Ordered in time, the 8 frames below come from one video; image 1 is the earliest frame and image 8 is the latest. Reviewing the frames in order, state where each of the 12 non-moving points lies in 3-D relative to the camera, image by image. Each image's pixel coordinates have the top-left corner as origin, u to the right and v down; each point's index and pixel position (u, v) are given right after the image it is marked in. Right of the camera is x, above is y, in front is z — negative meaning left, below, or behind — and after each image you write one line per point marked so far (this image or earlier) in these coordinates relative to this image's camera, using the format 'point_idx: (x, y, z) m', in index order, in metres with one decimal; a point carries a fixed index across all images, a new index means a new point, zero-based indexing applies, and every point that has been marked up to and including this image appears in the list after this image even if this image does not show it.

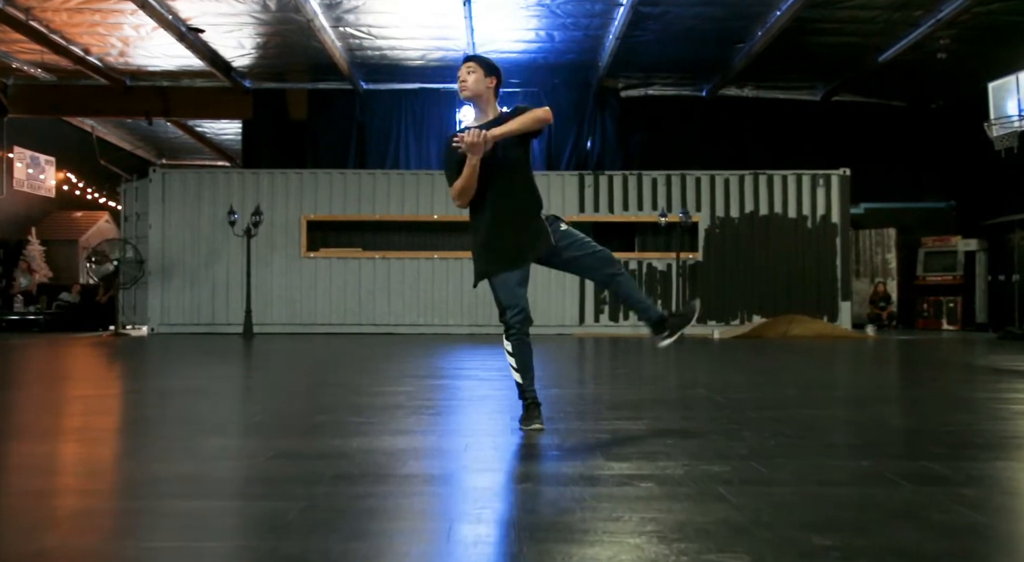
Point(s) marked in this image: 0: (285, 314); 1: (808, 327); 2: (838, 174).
0: (-3.4, -0.5, +11.3) m
1: (+4.2, -0.6, +10.7) m
2: (+5.0, +1.6, +11.5) m
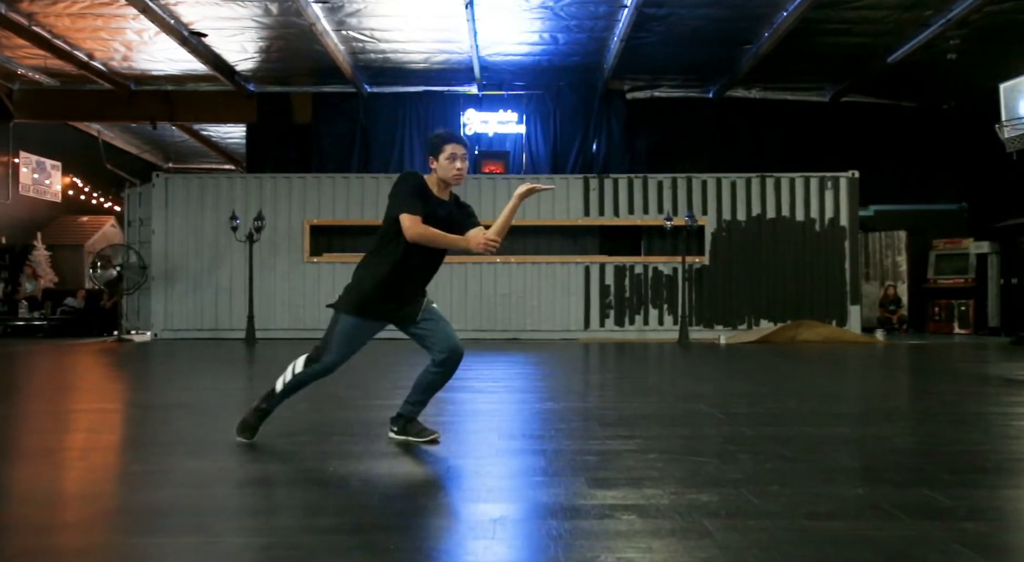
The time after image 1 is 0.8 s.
0: (-3.3, -0.6, +11.3) m
1: (+4.2, -0.7, +10.6) m
2: (+5.0, +1.6, +11.4) m
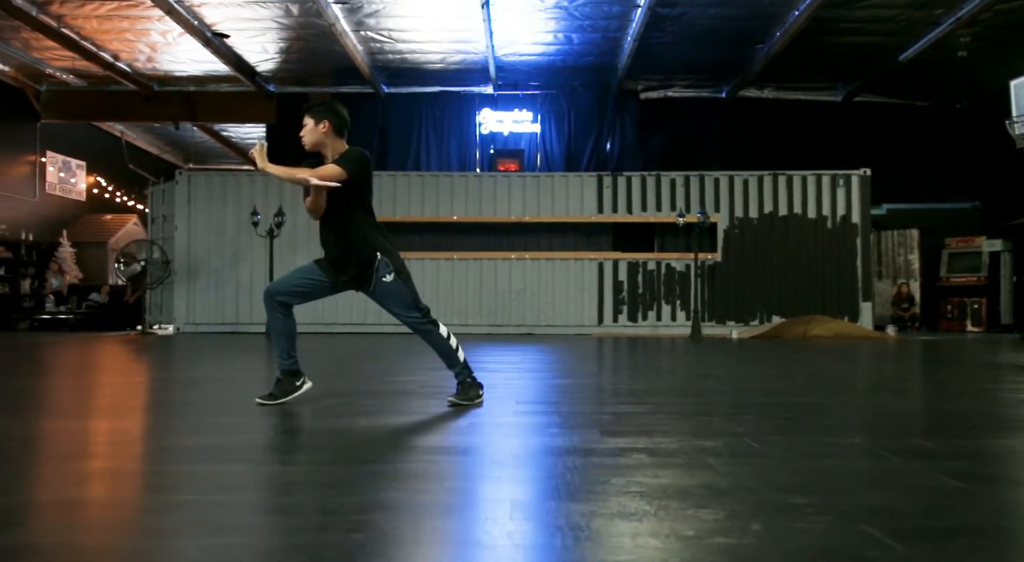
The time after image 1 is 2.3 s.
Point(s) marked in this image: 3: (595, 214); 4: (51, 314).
0: (-3.1, -0.5, +11.5) m
1: (+4.5, -0.6, +10.7) m
2: (+5.3, +1.6, +11.5) m
3: (+1.3, +1.0, +11.6) m
4: (-7.7, -0.5, +12.6) m
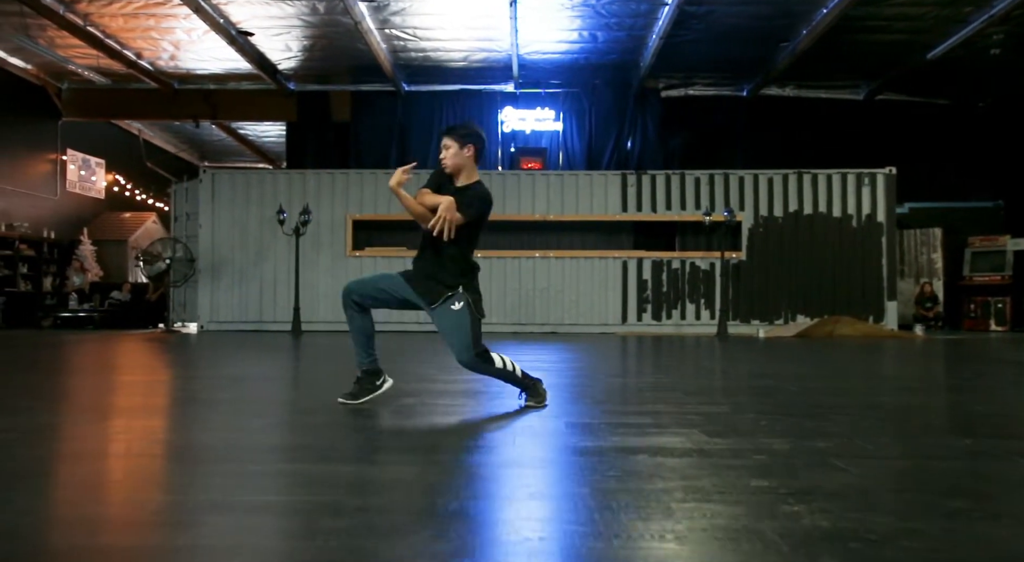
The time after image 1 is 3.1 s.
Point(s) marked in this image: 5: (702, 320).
0: (-2.8, -0.5, +11.5) m
1: (+4.8, -0.6, +10.6) m
2: (+5.6, +1.6, +11.4) m
3: (+1.6, +1.1, +11.6) m
4: (-7.3, -0.5, +12.6) m
5: (+2.9, -0.6, +11.5) m
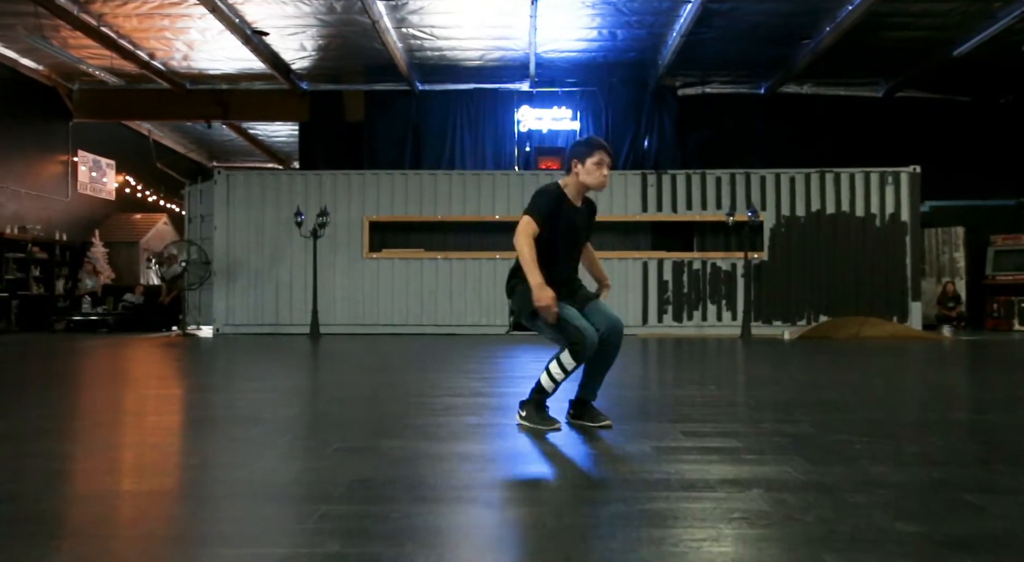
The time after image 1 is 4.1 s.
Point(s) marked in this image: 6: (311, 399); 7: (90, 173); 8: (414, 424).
0: (-2.5, -0.5, +11.4) m
1: (+5.1, -0.6, +10.5) m
2: (+5.9, +1.6, +11.3) m
3: (+1.9, +1.0, +11.5) m
4: (-7.0, -0.6, +12.5) m
5: (+3.2, -0.6, +11.4) m
6: (-1.3, -0.8, +5.0) m
7: (-8.3, +2.1, +14.9) m
8: (-0.4, -0.7, +3.4) m
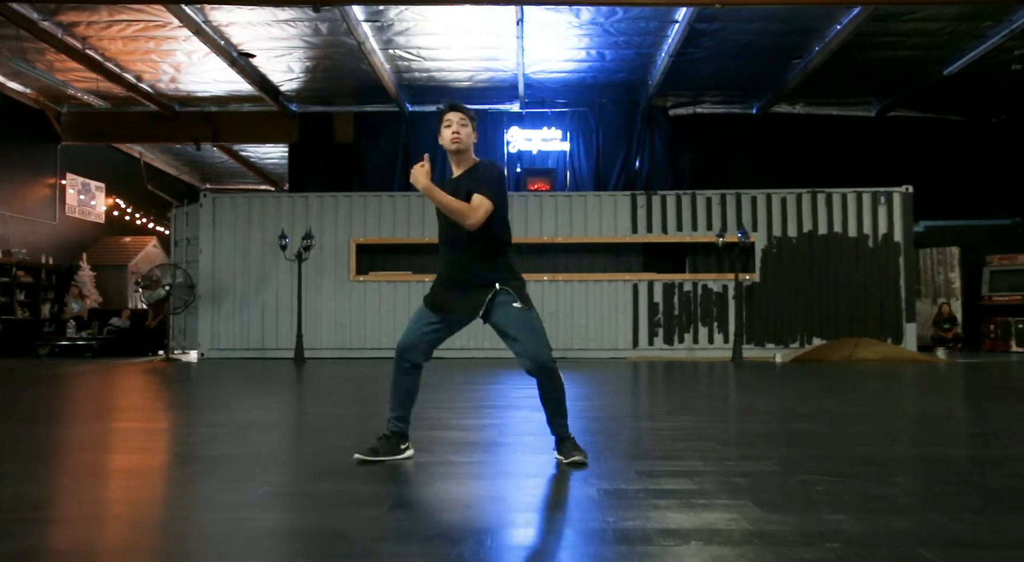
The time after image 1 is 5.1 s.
0: (-2.6, -0.9, +11.2) m
1: (+4.9, -0.9, +10.3) m
2: (+5.7, +1.3, +11.2) m
3: (+1.7, +0.7, +11.3) m
4: (-7.2, -0.9, +12.3) m
5: (+3.0, -0.9, +11.2) m
6: (-1.5, -1.0, +4.9) m
7: (-8.5, +1.7, +14.8) m
8: (-0.6, -0.8, +3.3) m
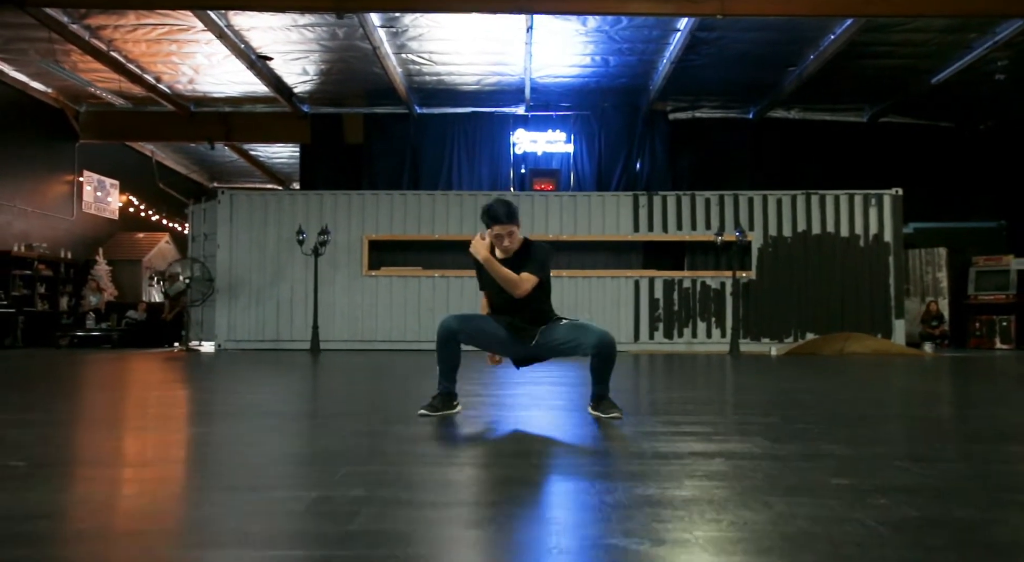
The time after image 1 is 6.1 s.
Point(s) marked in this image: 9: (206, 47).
0: (-2.5, -0.8, +11.7) m
1: (+5.0, -0.9, +10.8) m
2: (+5.8, +1.3, +11.7) m
3: (+1.9, +0.8, +11.8) m
4: (-7.1, -0.8, +12.7) m
5: (+3.1, -0.9, +11.7) m
6: (-1.4, -0.9, +5.3) m
7: (-8.4, +1.8, +15.2) m
8: (-0.4, -0.7, +3.7) m
9: (-4.4, +3.4, +11.0) m
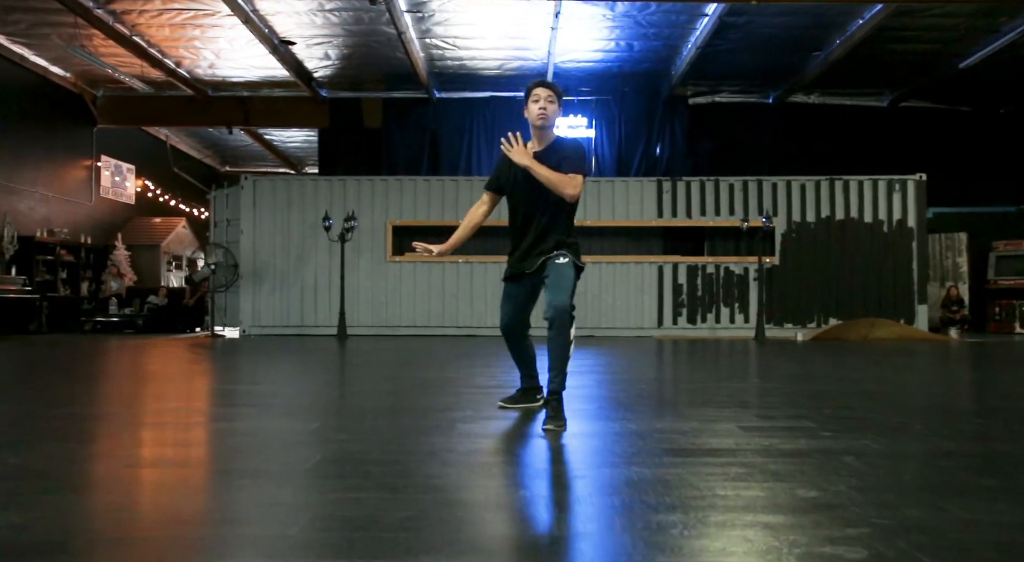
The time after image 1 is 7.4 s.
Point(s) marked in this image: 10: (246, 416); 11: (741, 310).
0: (-2.2, -0.6, +11.7) m
1: (+5.4, -0.7, +10.8) m
2: (+6.2, +1.6, +11.7) m
3: (+2.2, +1.0, +11.8) m
4: (-6.7, -0.6, +12.7) m
5: (+3.5, -0.7, +11.7) m
6: (-1.0, -0.8, +5.3) m
7: (-8.0, +2.1, +15.1) m
8: (-0.1, -0.7, +3.8) m
9: (-4.1, +3.6, +10.9) m
10: (-1.5, -0.7, +4.2) m
11: (+3.5, -0.4, +11.7) m
